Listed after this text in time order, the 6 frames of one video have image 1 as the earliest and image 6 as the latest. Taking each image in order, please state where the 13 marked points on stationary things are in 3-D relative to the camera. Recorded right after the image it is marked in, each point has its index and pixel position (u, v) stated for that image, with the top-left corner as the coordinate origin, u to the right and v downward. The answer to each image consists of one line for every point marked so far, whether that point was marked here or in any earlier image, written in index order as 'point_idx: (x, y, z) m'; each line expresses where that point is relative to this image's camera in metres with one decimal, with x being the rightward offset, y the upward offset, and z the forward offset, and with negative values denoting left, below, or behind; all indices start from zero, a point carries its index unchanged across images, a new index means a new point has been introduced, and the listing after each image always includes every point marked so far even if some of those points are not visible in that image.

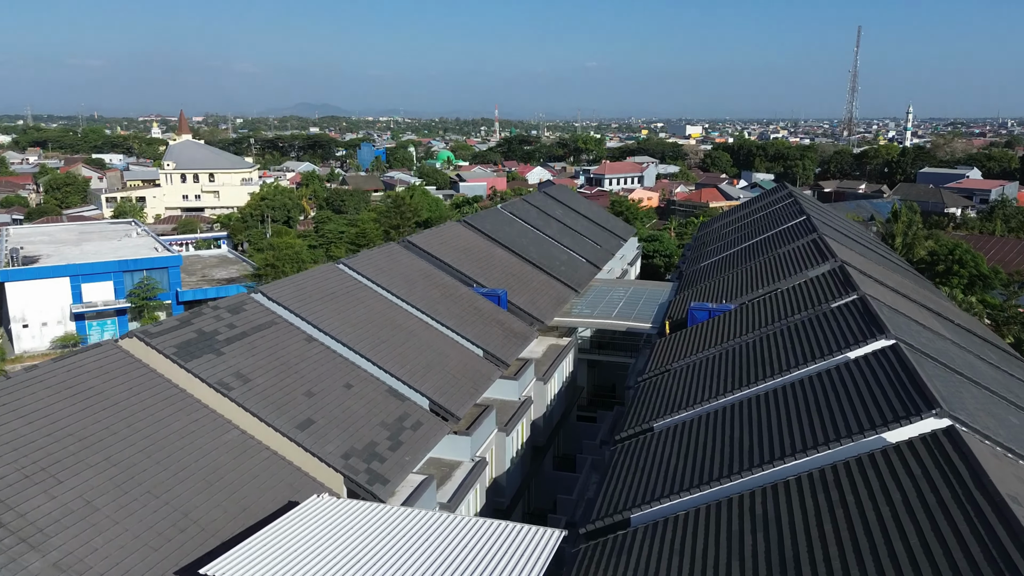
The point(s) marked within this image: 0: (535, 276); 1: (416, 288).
0: (+0.4, +0.2, +15.2) m
1: (-1.1, 0.0, +11.6) m
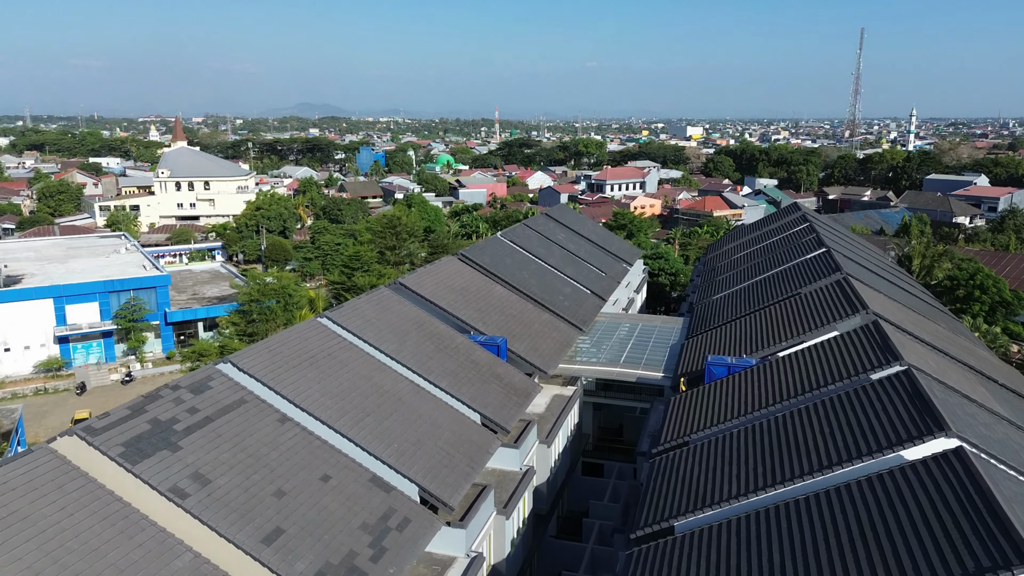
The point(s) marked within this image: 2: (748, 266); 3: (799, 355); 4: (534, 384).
0: (+0.4, -0.4, +14.2) m
1: (-1.1, -0.6, +10.6) m
2: (+4.3, +0.4, +18.3) m
3: (+3.0, -0.7, +10.2) m
4: (+0.2, -1.1, +11.4) m
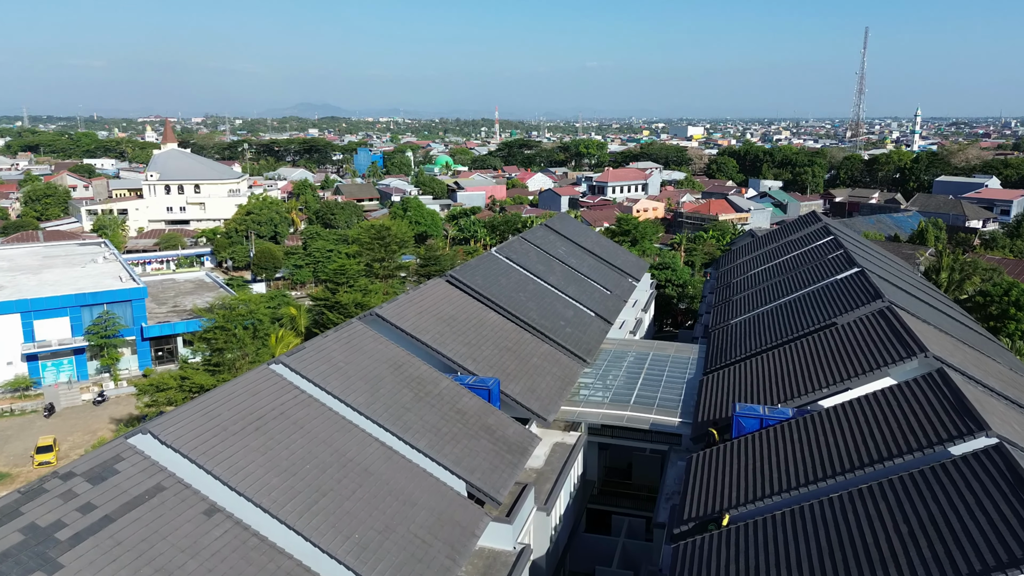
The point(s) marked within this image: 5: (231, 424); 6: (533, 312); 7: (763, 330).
0: (+0.3, -0.7, +12.5) m
1: (-1.2, -0.9, +8.9) m
2: (+4.2, +0.1, +16.7) m
3: (+2.9, -1.0, +8.6) m
4: (+0.2, -1.4, +9.7) m
5: (-2.0, -1.0, +7.2) m
6: (+0.3, -0.3, +13.9) m
7: (+3.3, -0.6, +13.4) m
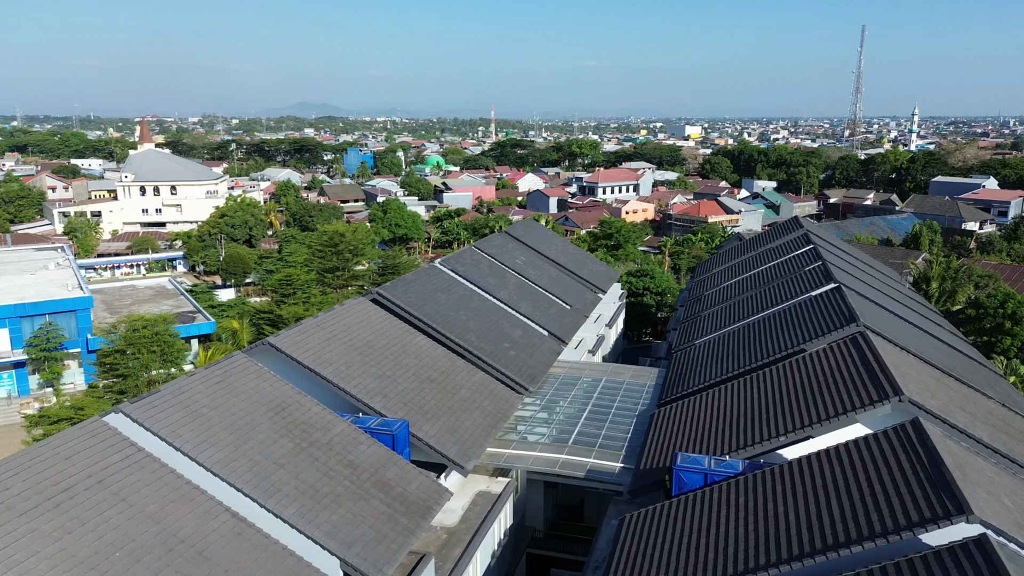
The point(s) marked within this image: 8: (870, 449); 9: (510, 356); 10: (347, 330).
0: (-0.5, -0.9, +11.1) m
1: (-2.0, -1.1, +7.5) m
2: (+3.4, -0.2, +15.2) m
3: (+2.1, -1.3, +7.1) m
4: (-0.6, -1.6, +8.2) m
5: (-2.8, -1.2, +5.7) m
6: (-0.5, -0.6, +12.4) m
7: (+2.5, -0.8, +11.9) m
8: (+2.5, -1.1, +7.0) m
9: (0.0, -0.8, +12.4) m
10: (-1.7, -0.4, +10.5) m
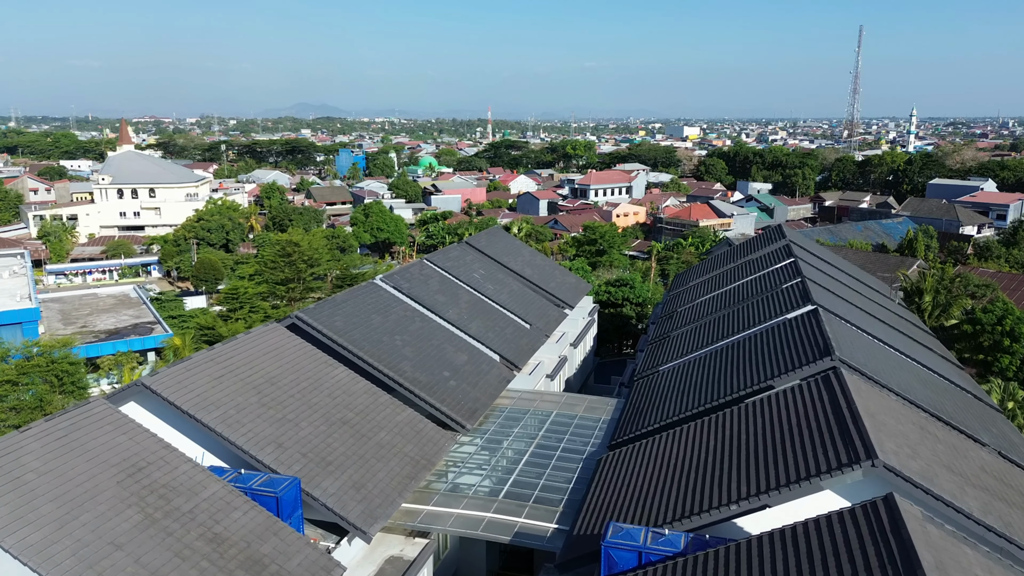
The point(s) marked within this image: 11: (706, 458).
0: (-1.2, -1.2, +9.7) m
1: (-2.6, -1.4, +6.2) m
2: (+2.8, -0.4, +13.9) m
3: (+1.4, -1.5, +5.8) m
4: (-1.3, -1.9, +6.9) m
5: (-3.5, -1.5, +4.4) m
6: (-1.2, -0.8, +11.1) m
7: (+1.9, -1.0, +10.6) m
8: (+1.8, -1.4, +5.6) m
9: (-0.7, -1.1, +11.0) m
10: (-2.4, -0.7, +9.2) m
11: (+1.5, -1.3, +7.9) m
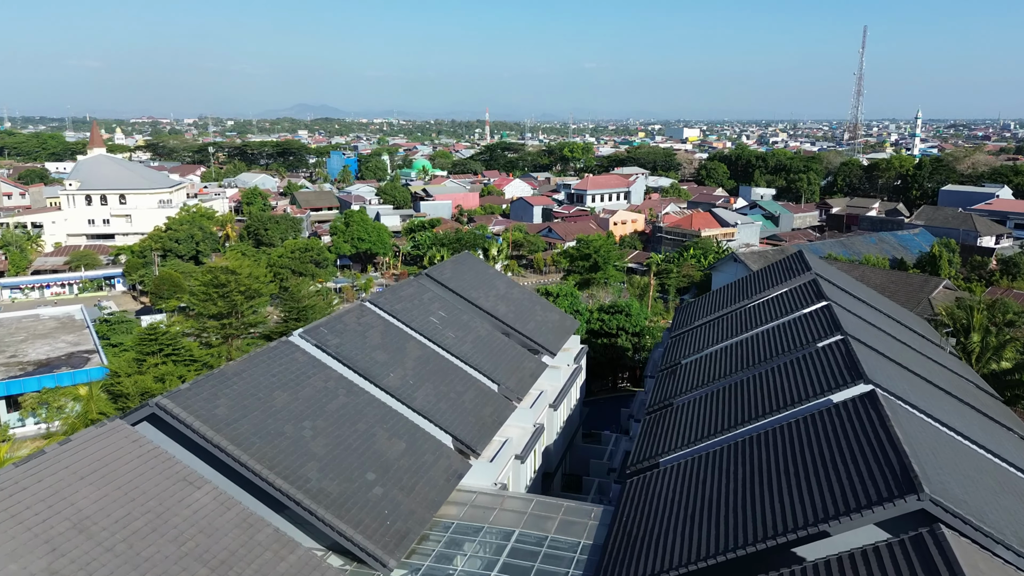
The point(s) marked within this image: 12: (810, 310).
0: (-1.6, -1.8, +6.8) m
1: (-3.1, -2.0, +3.2) m
2: (+2.3, -1.0, +10.9) m
3: (+1.0, -2.1, +2.9) m
4: (-1.7, -2.5, +4.0) m
5: (-3.9, -2.0, +1.4) m
6: (-1.6, -1.4, +8.1) m
7: (+1.4, -1.6, +7.7) m
8: (+1.4, -2.0, +2.7) m
9: (-1.1, -1.7, +8.1) m
10: (-2.8, -1.3, +6.3) m
11: (+1.1, -1.9, +4.9) m
12: (+3.7, -0.2, +12.8) m
